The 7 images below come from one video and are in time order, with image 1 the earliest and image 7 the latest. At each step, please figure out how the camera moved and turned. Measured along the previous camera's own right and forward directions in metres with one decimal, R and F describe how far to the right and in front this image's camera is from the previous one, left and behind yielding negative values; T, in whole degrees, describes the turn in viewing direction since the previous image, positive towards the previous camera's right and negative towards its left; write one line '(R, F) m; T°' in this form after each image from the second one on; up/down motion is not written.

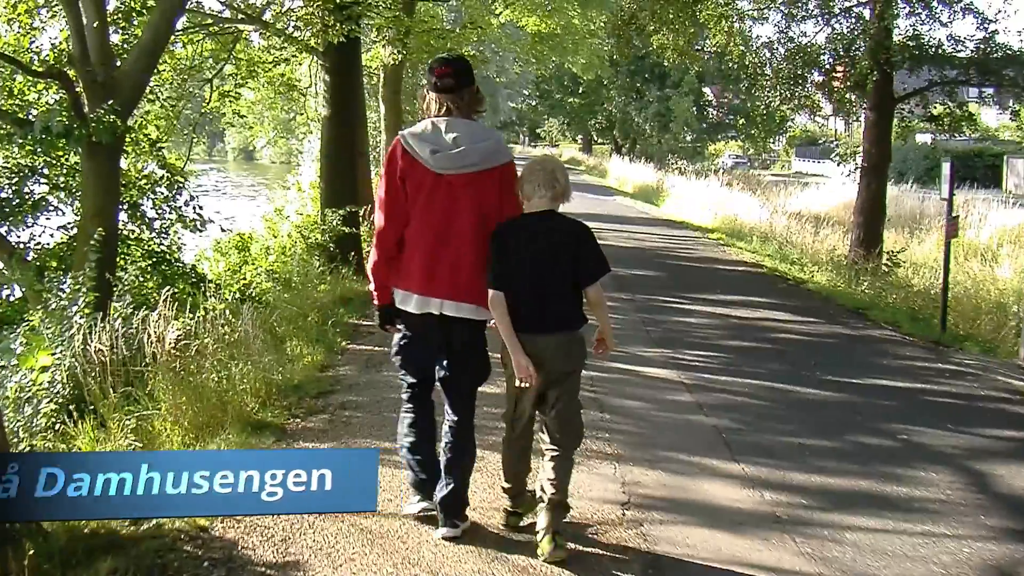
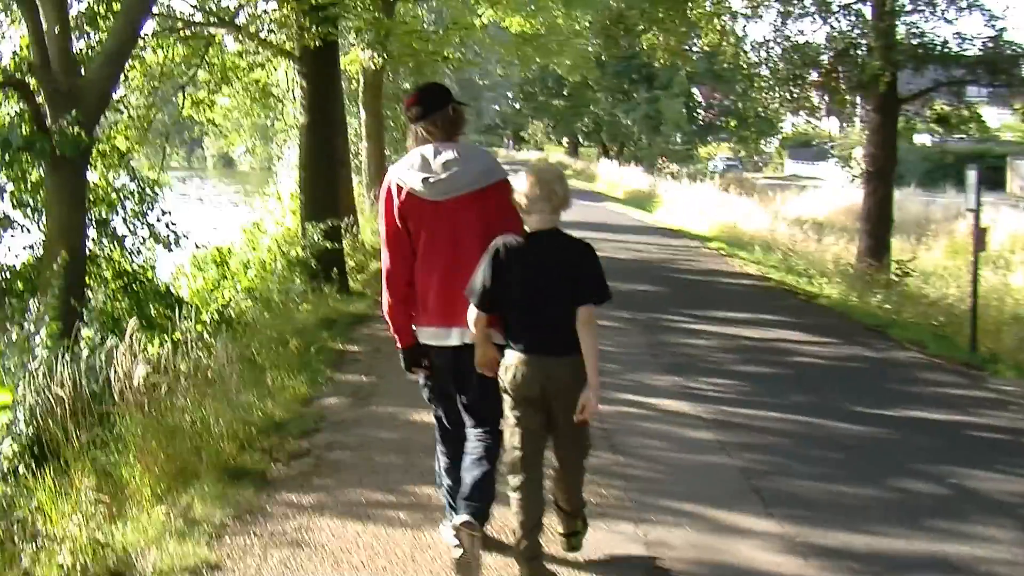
(-0.1, +0.6) m; +1°
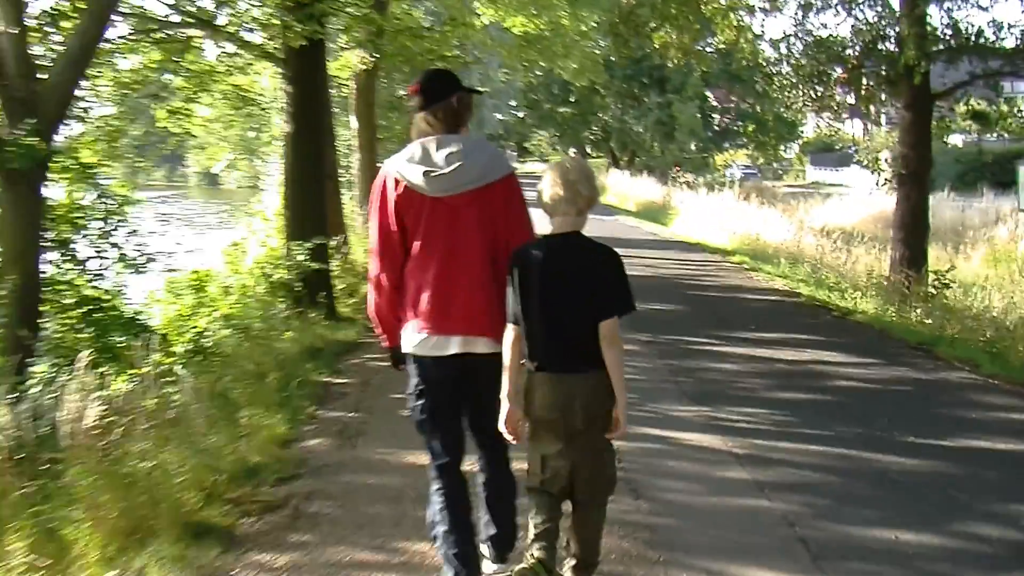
(0.0, +0.8) m; 0°
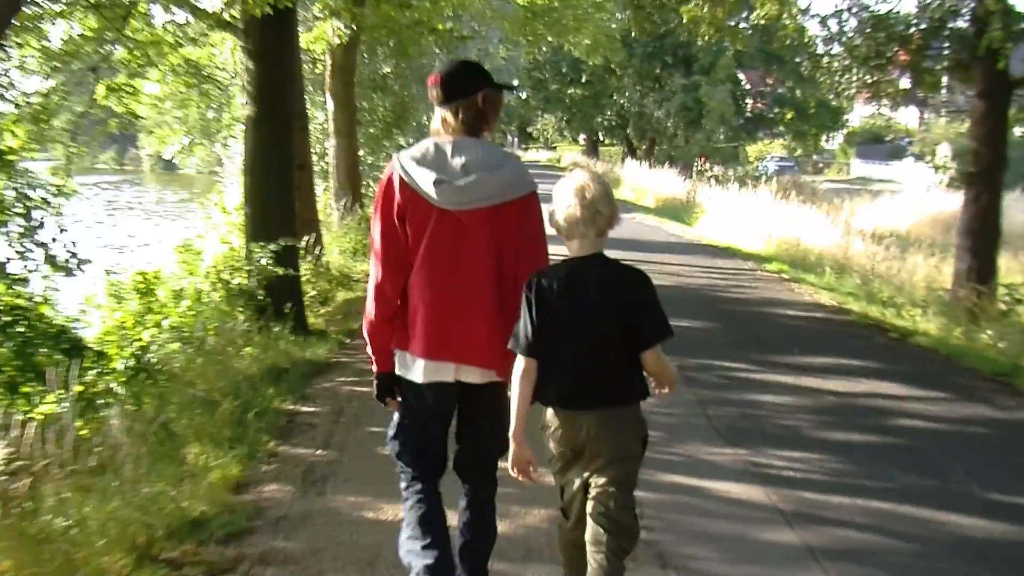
(0.0, +1.4) m; 0°
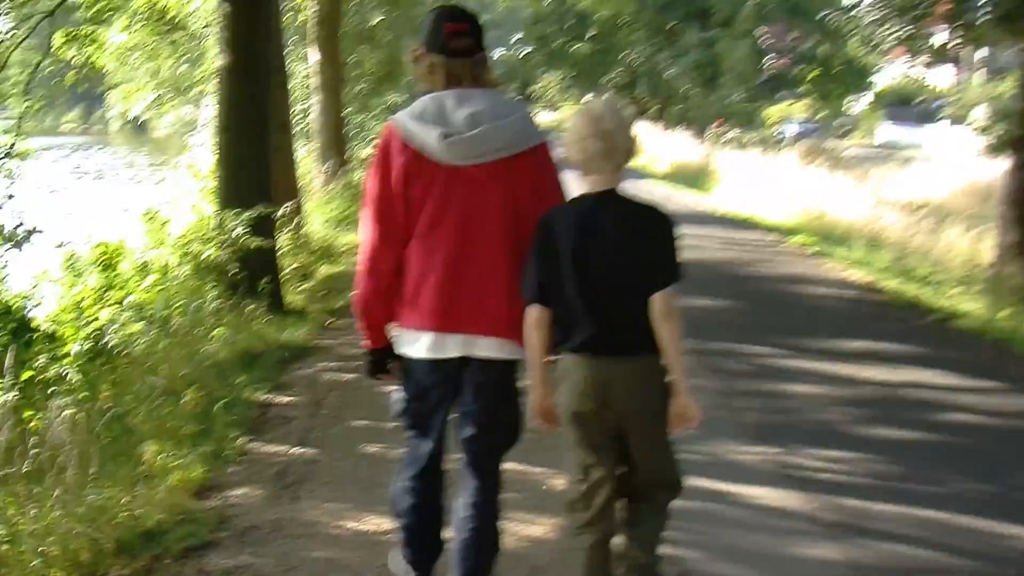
(0.0, +0.8) m; 0°
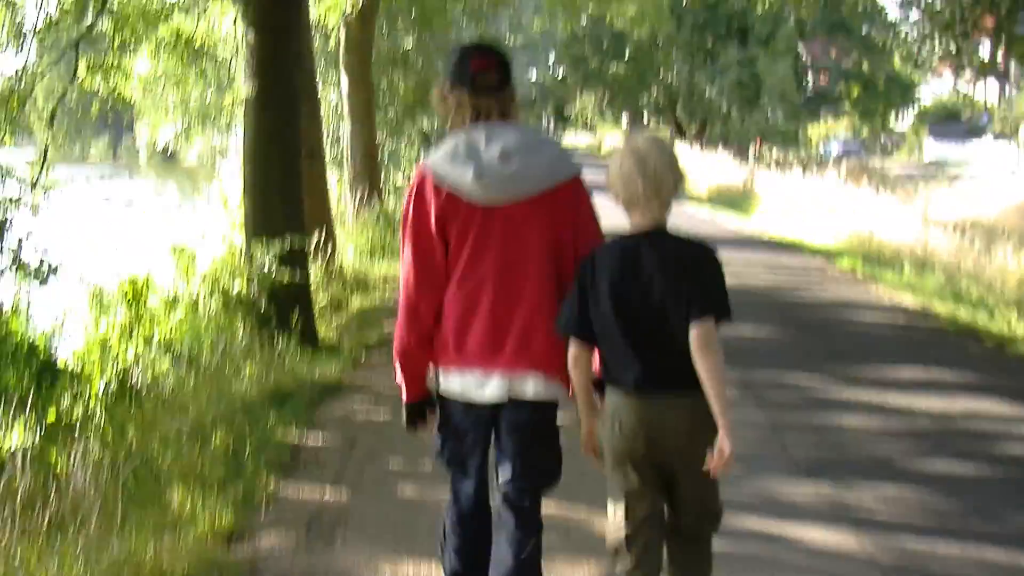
(0.0, +0.2) m; -1°
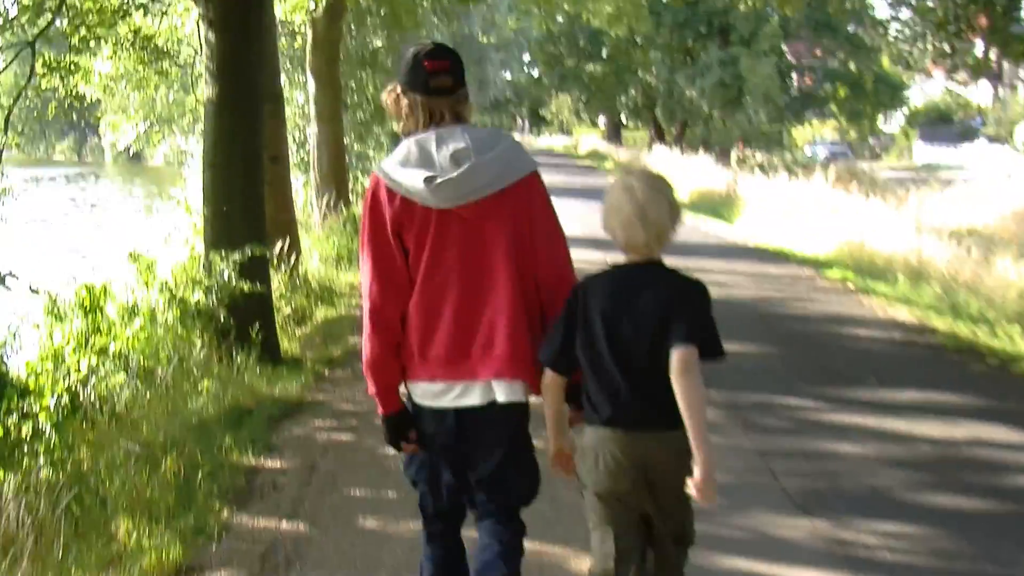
(0.0, +0.4) m; +1°
